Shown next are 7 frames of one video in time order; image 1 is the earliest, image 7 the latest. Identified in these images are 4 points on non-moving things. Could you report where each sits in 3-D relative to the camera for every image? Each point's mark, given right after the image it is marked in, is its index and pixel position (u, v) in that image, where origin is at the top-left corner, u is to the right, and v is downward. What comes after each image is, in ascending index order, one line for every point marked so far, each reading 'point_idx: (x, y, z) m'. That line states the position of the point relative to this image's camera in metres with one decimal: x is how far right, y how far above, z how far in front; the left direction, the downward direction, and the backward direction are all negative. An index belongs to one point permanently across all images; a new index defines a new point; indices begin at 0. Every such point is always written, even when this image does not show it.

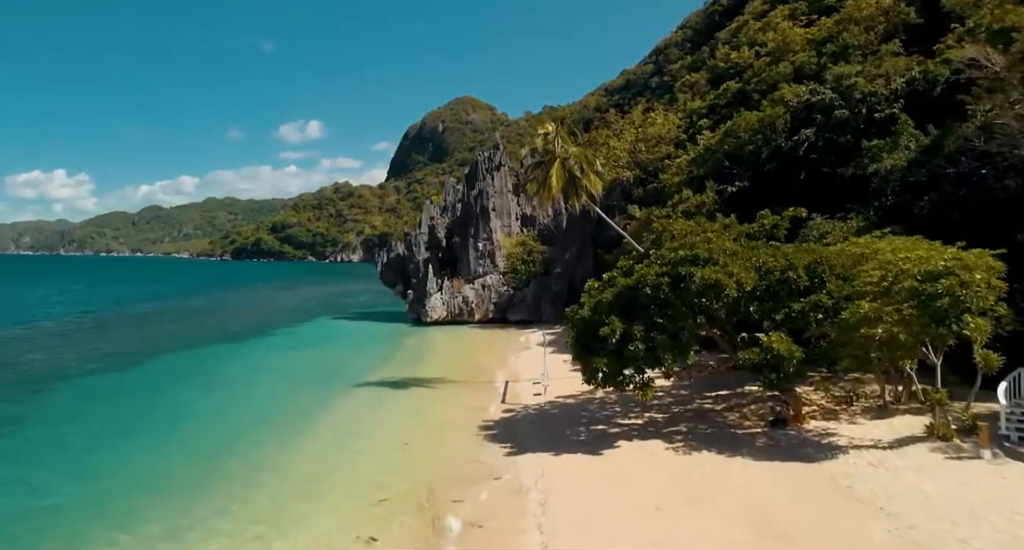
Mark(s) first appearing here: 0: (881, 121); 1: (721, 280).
0: (+12.4, +5.2, +19.1) m
1: (+4.3, -0.1, +11.6) m
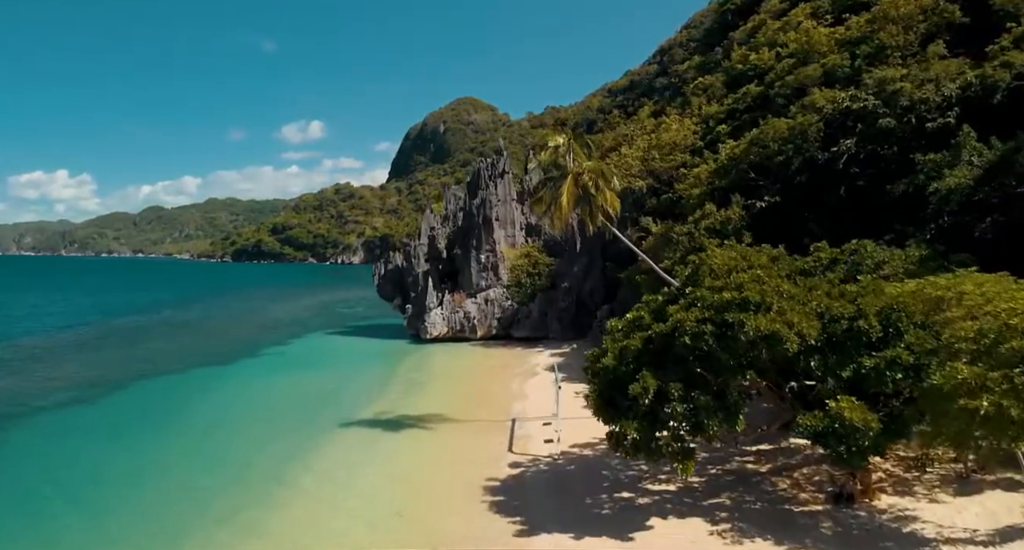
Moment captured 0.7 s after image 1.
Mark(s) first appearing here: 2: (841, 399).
0: (+12.6, +4.3, +17.0) m
1: (+4.5, -1.0, +9.6) m
2: (+5.5, -2.1, +9.5) m
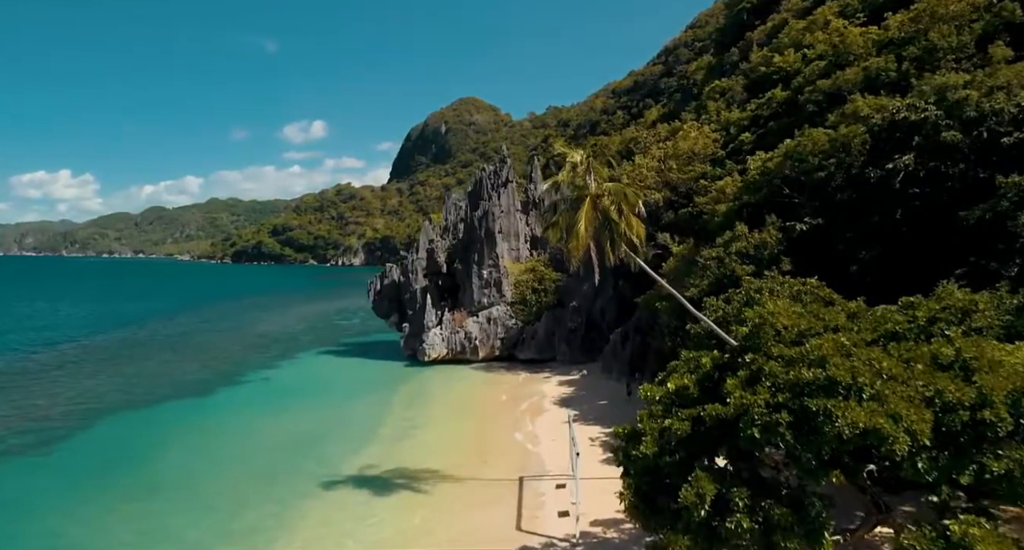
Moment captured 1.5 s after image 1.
0: (+12.8, +3.3, +14.6) m
1: (+4.7, -2.0, +7.2) m
2: (+5.7, -3.1, +7.1) m
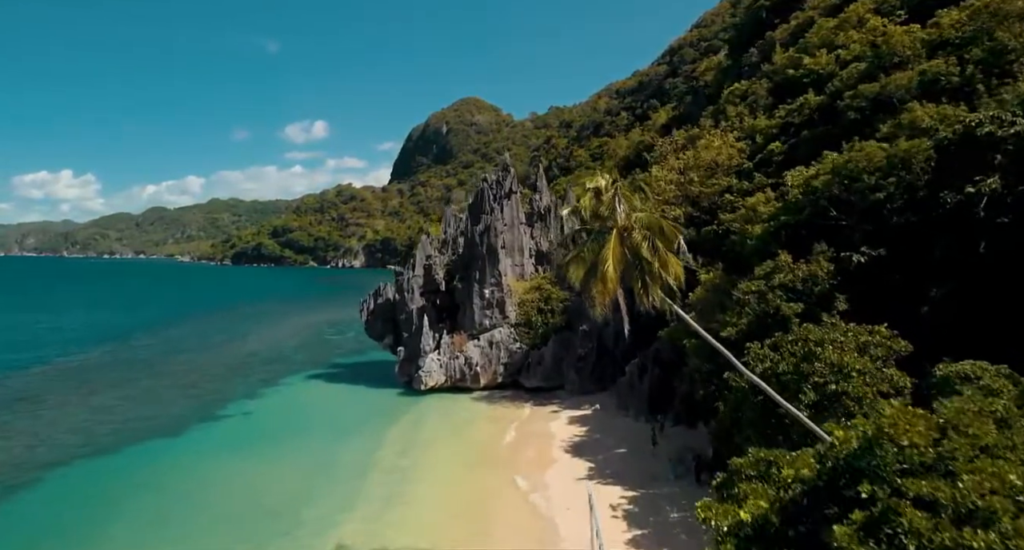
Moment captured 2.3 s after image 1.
0: (+13.0, +2.2, +12.0) m
1: (+4.8, -3.0, +4.6) m
2: (+5.9, -4.2, +4.5) m
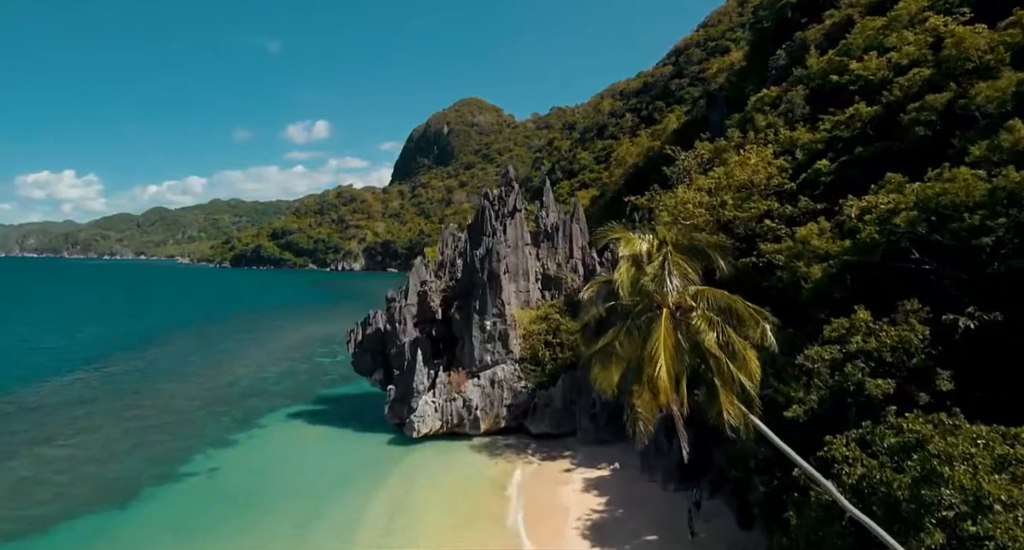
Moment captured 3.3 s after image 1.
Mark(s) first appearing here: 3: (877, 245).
0: (+13.2, +0.7, +8.6) m
1: (+5.0, -4.5, +1.2) m
2: (+6.0, -5.6, +1.1) m
3: (+9.7, +0.8, +15.2) m
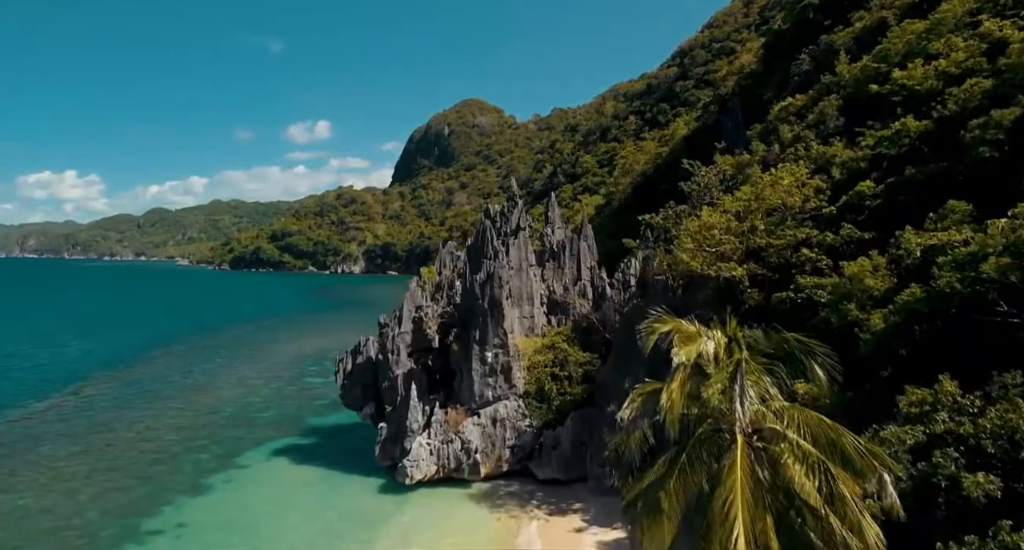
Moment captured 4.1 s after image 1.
0: (+13.3, -0.5, +6.1) m
1: (+5.1, -5.7, -1.3) m
2: (+6.1, -6.8, -1.4) m
3: (+9.8, -0.4, +12.7) m
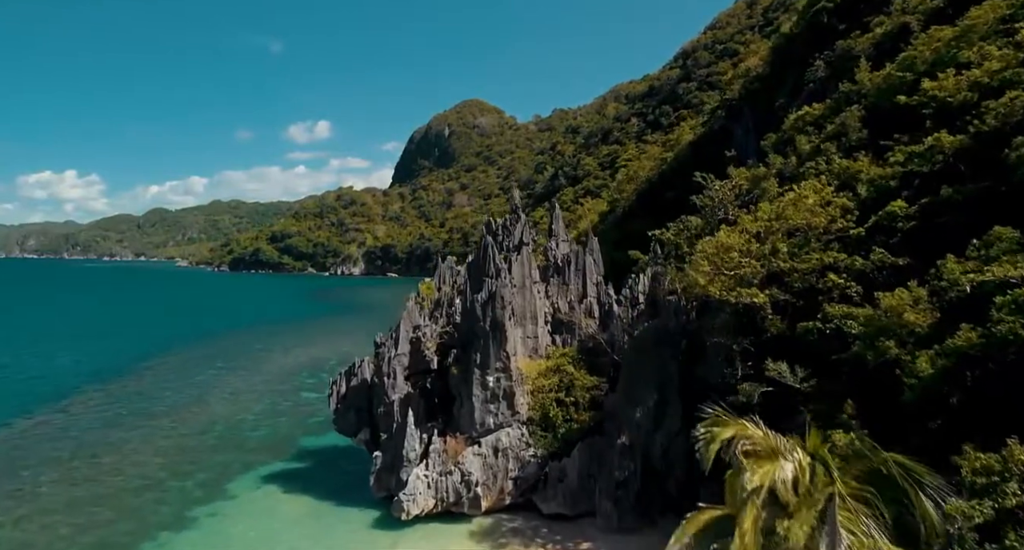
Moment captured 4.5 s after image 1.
0: (+13.4, -1.3, +4.7) m
1: (+5.2, -6.5, -2.7) m
2: (+6.2, -7.6, -2.8) m
3: (+9.9, -1.2, +11.4) m
